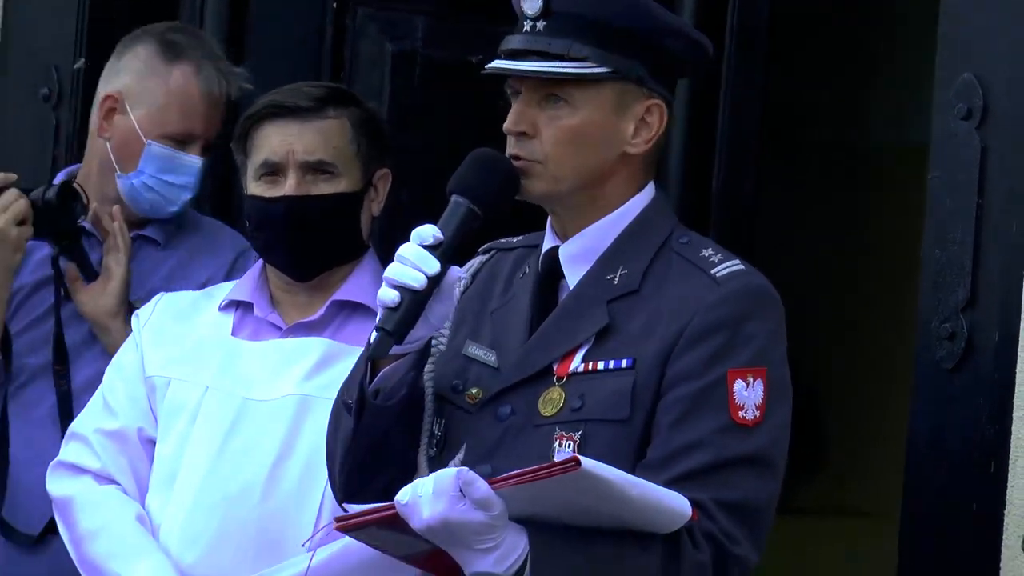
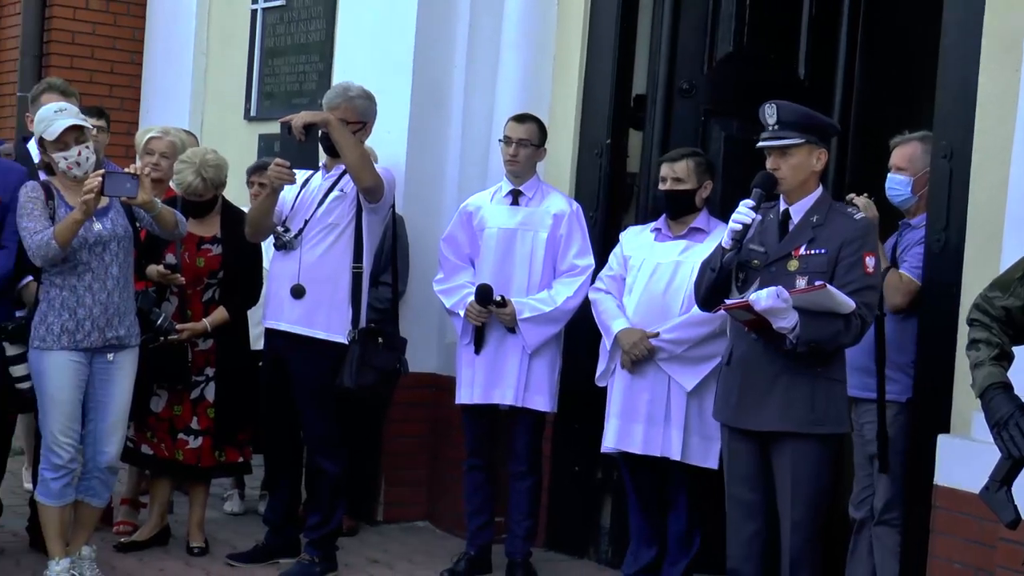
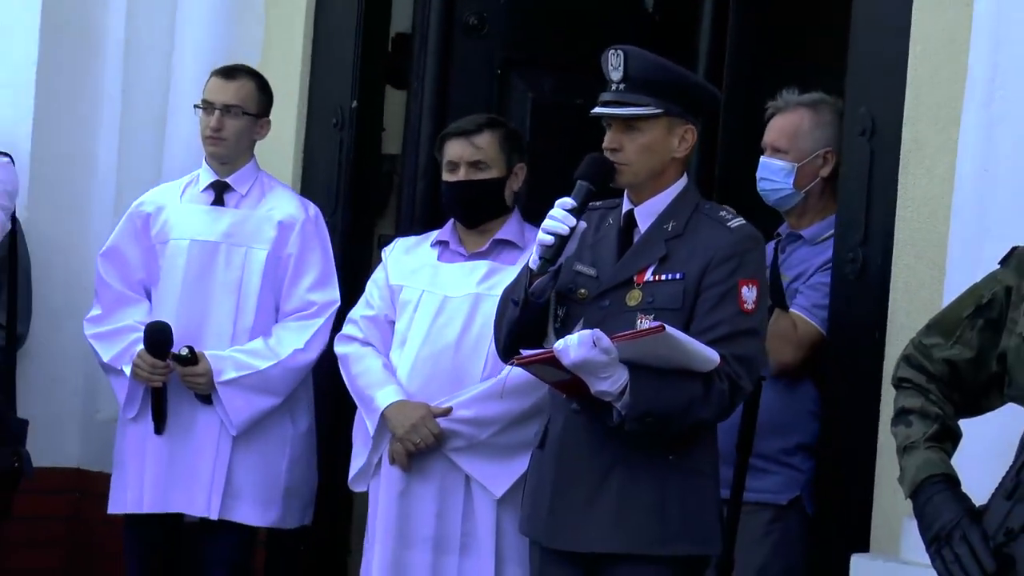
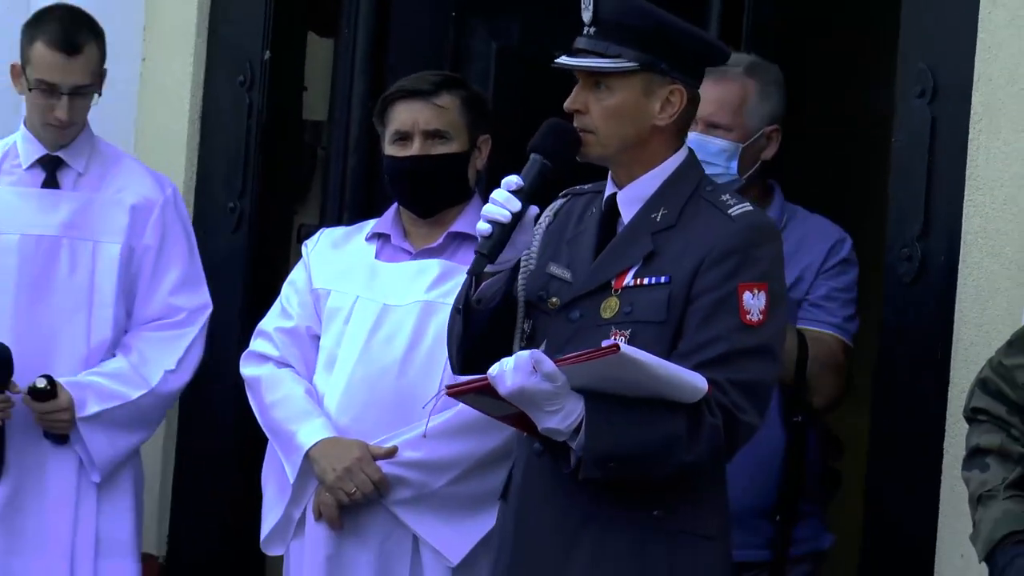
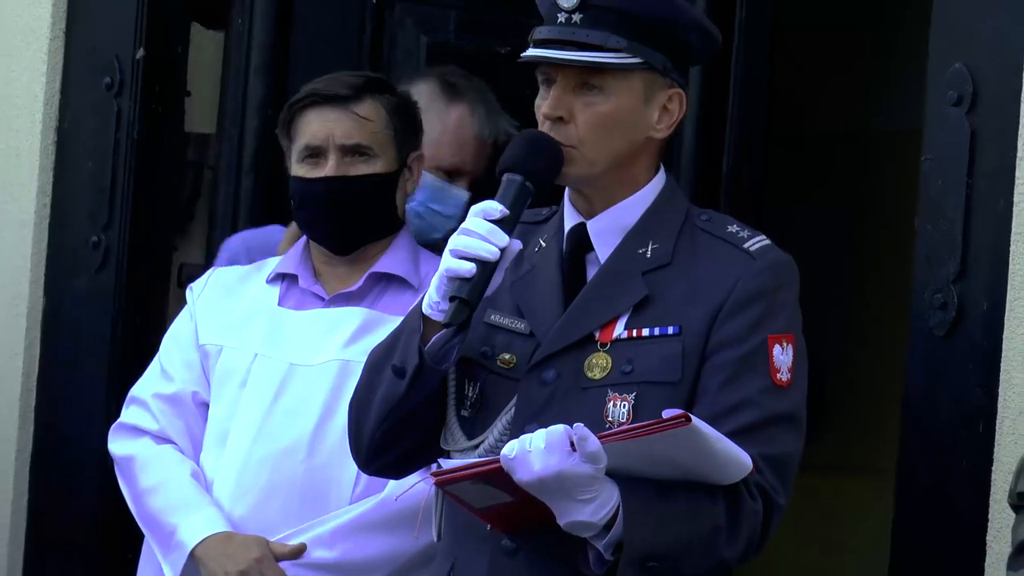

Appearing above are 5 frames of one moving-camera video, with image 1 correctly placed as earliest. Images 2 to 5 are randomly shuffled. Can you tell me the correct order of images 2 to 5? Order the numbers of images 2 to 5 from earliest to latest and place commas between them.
5, 4, 3, 2
